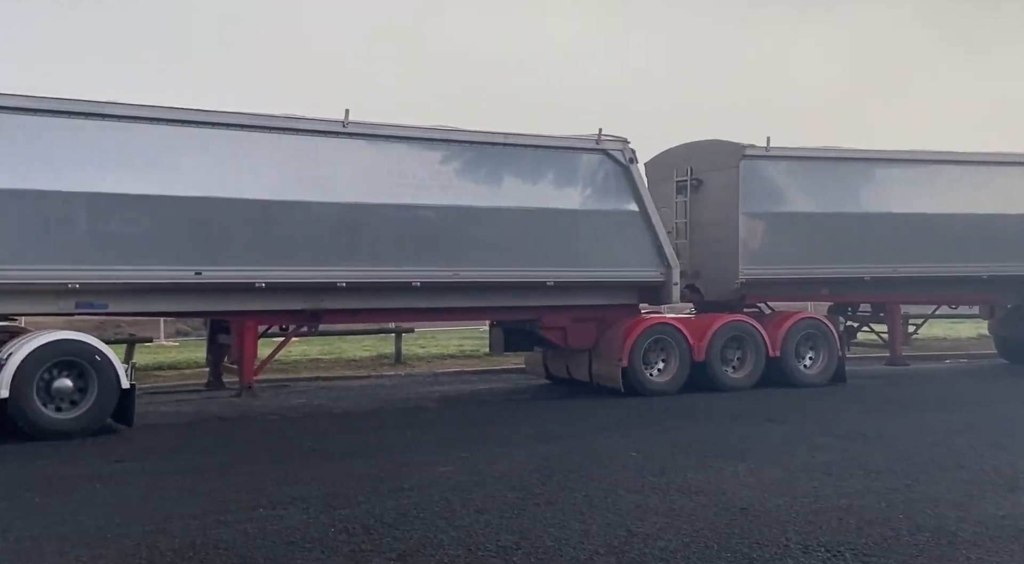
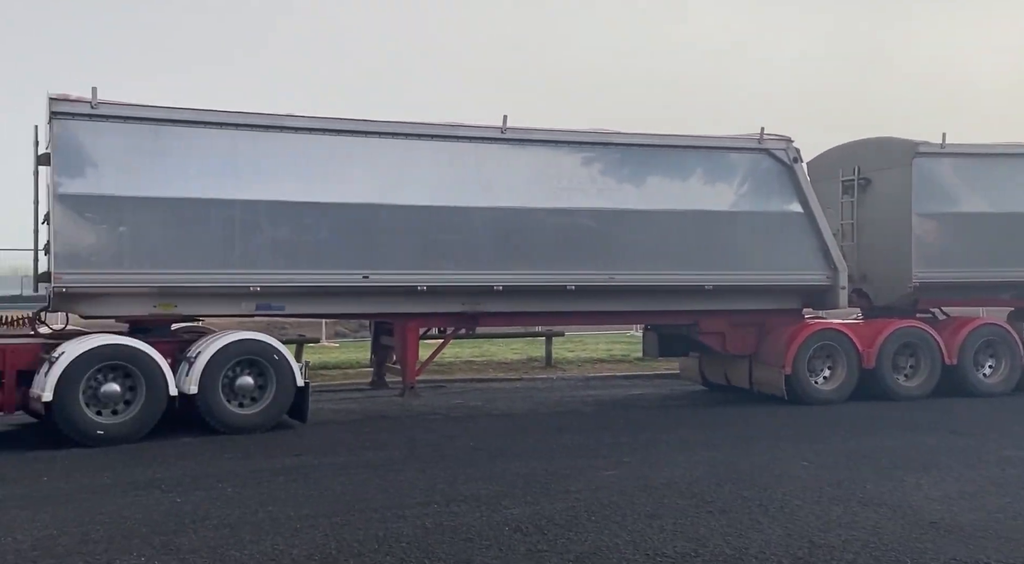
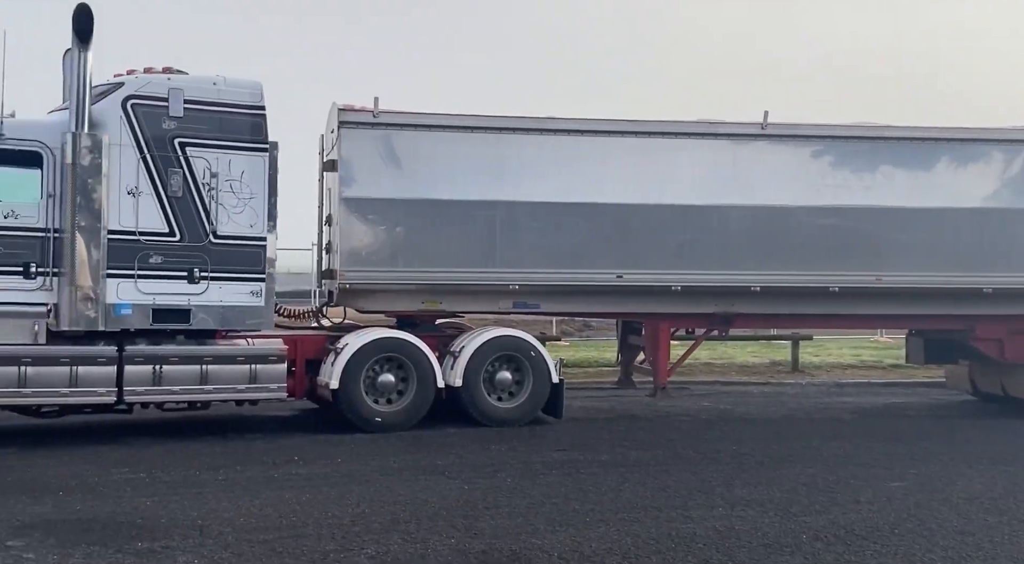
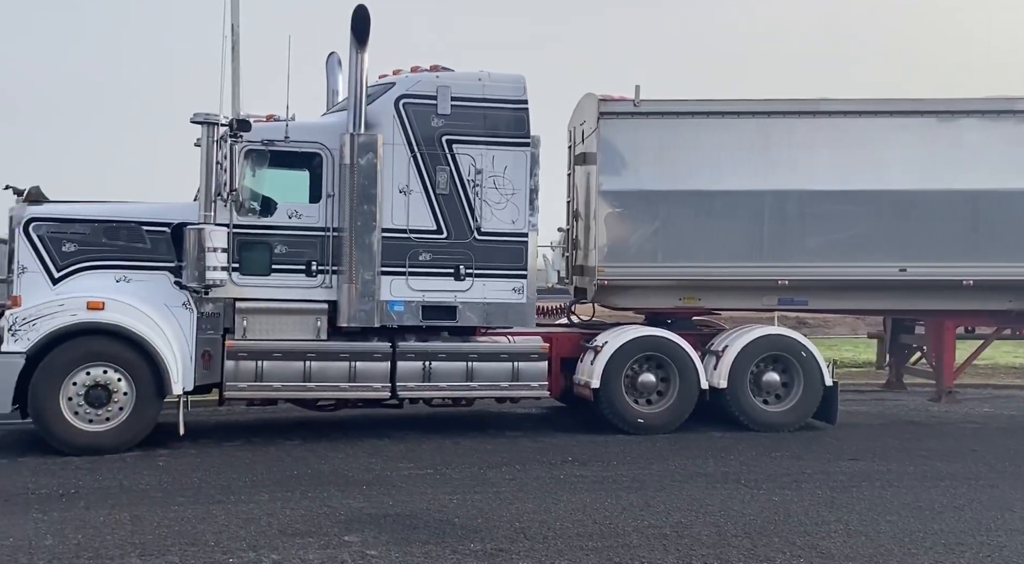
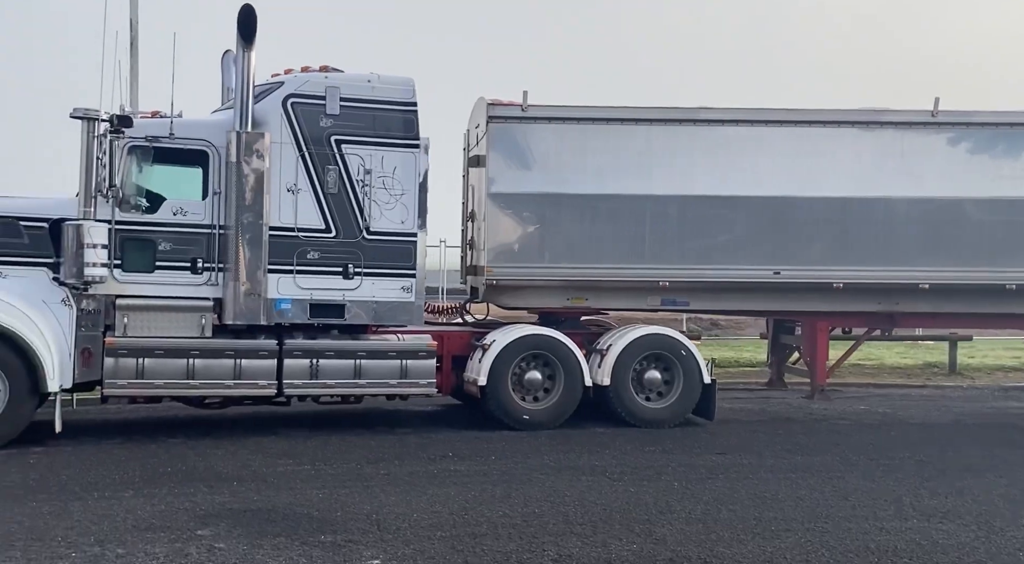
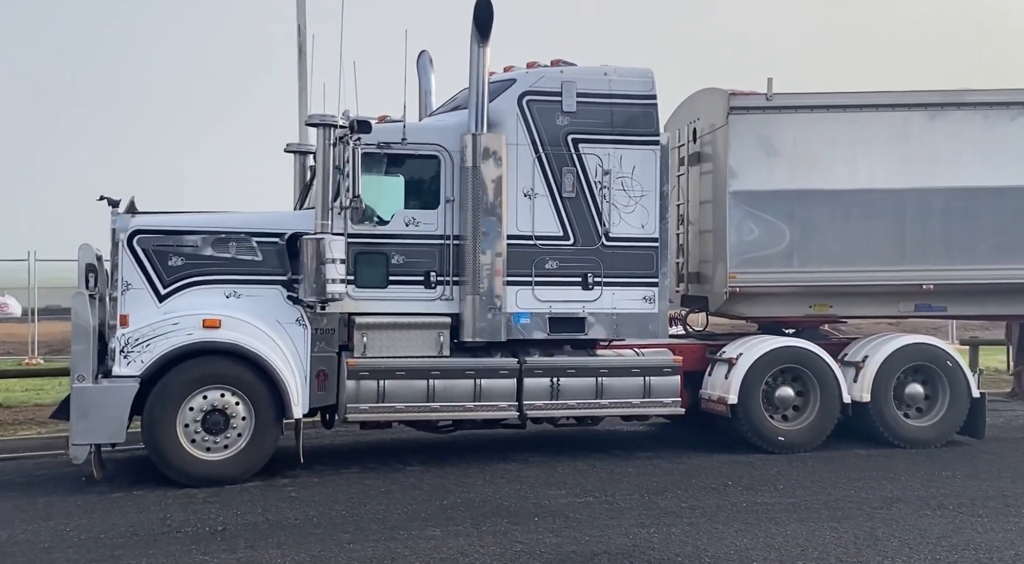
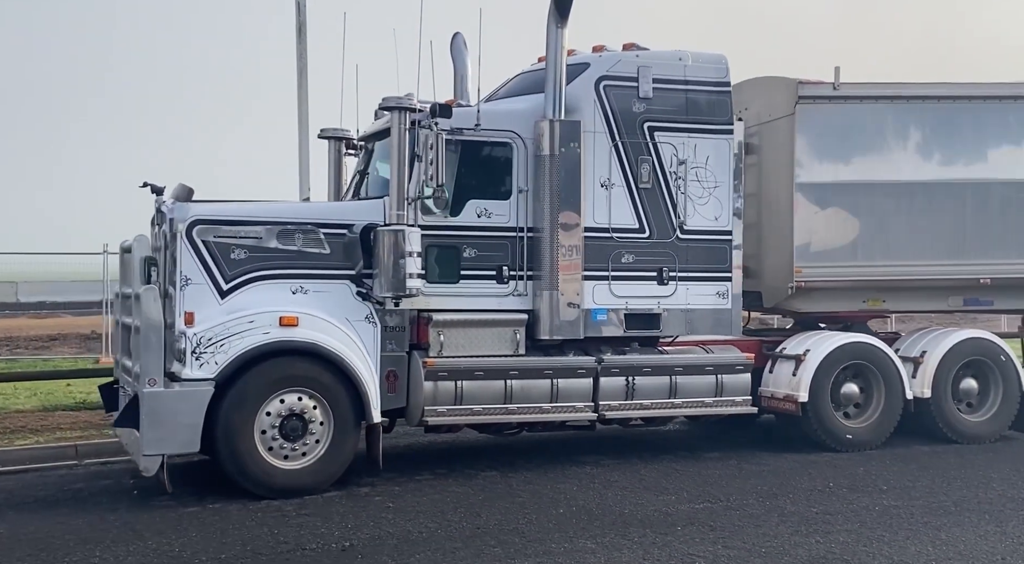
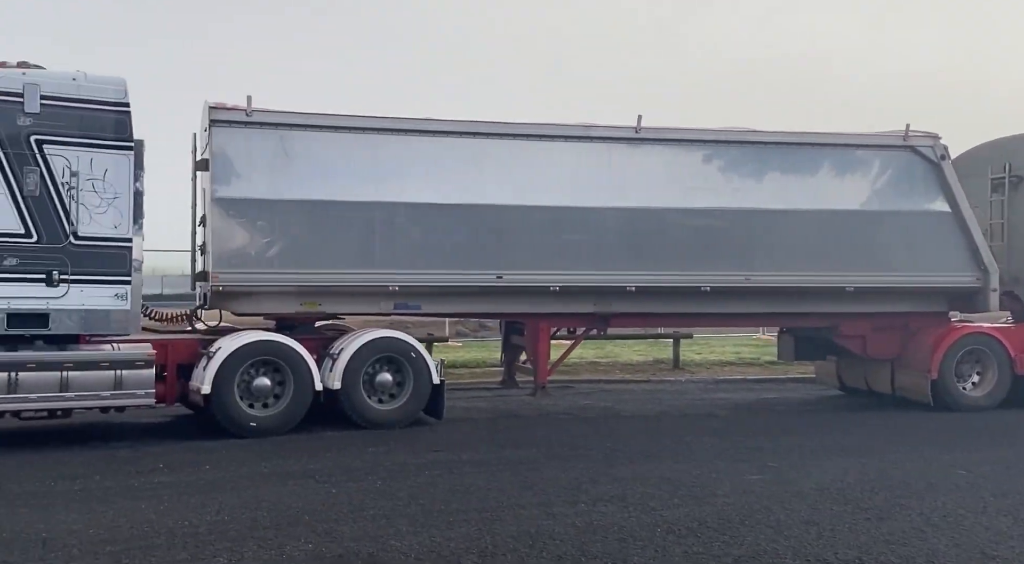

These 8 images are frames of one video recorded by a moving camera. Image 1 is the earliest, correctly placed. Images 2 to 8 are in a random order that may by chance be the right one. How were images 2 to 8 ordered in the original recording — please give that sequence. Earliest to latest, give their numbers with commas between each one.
2, 8, 3, 5, 4, 6, 7
